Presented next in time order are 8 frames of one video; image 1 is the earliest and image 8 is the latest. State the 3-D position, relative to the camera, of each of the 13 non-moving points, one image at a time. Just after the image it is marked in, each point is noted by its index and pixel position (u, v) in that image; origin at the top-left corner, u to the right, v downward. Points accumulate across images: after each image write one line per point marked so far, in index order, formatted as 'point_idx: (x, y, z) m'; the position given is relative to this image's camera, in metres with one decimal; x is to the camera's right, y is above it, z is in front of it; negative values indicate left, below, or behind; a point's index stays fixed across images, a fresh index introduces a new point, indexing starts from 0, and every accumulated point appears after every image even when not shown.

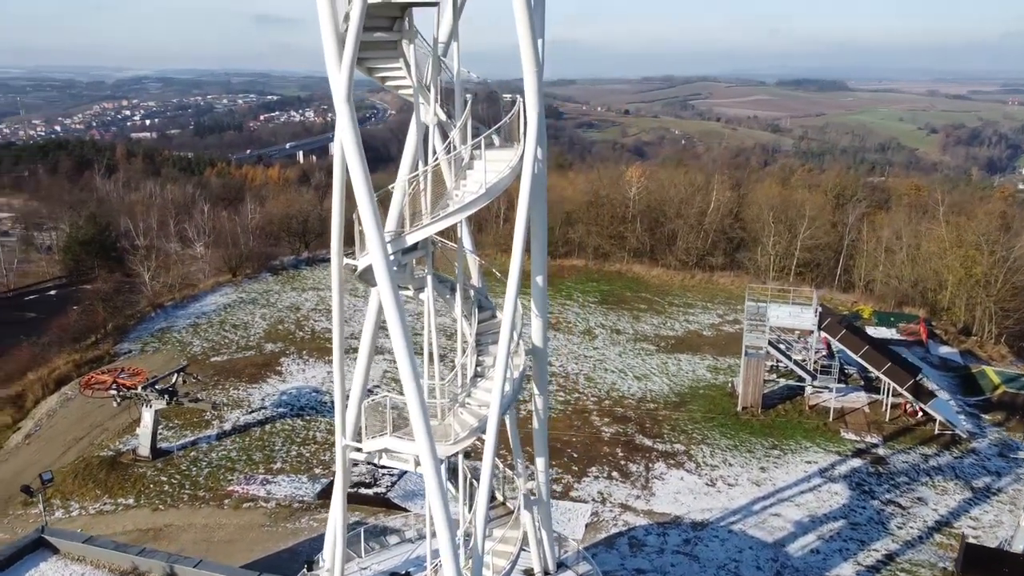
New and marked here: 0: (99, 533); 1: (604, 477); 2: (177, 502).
0: (-7.2, -4.3, +14.1) m
1: (+1.7, -3.6, +15.4) m
2: (-6.3, -4.0, +15.1) m
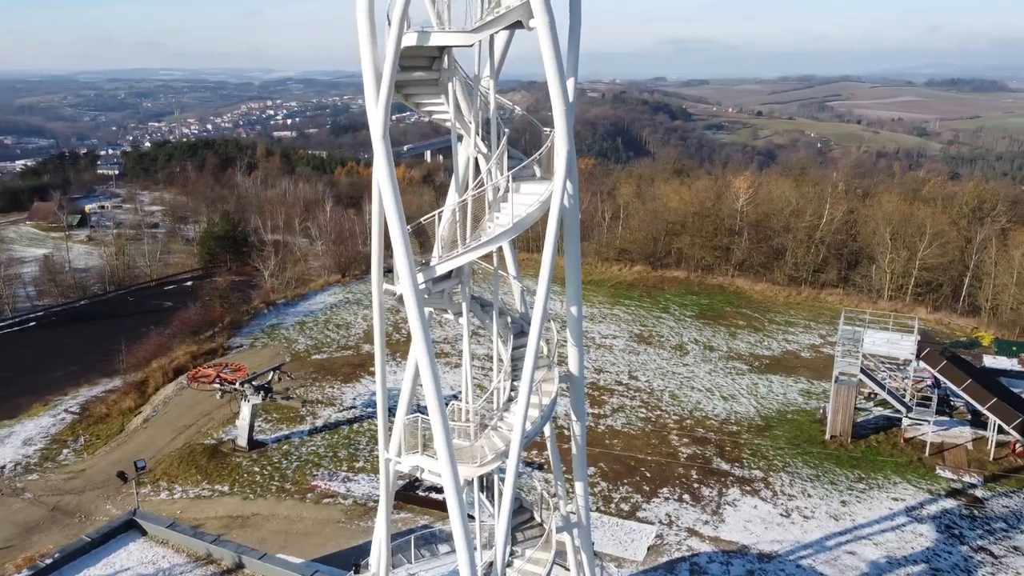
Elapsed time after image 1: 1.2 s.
0: (-6.0, -4.4, +15.3) m
1: (+3.1, -4.0, +15.2) m
2: (-4.9, -4.1, +16.1) m
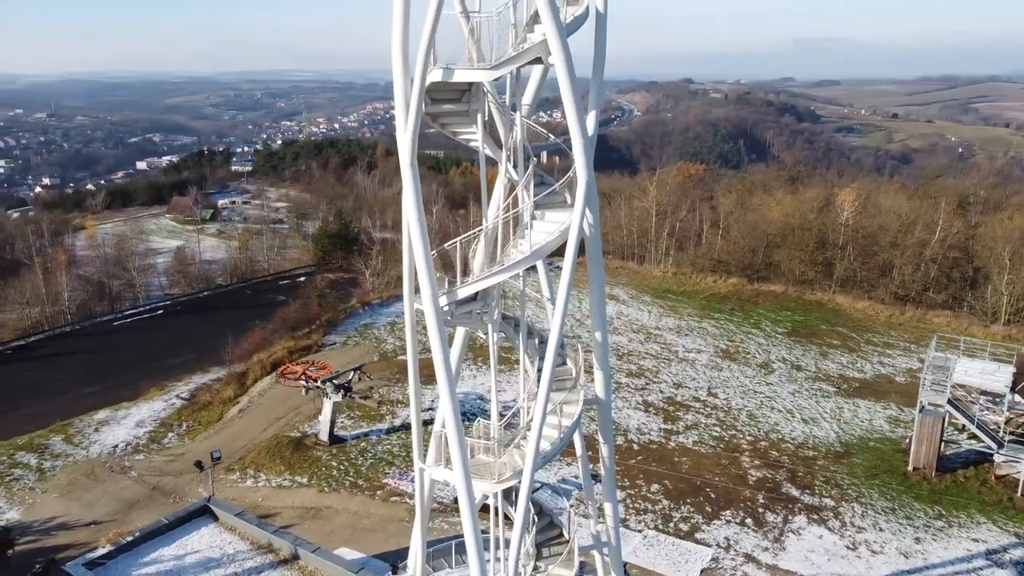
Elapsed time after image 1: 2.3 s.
0: (-4.8, -4.4, +16.2) m
1: (+4.1, -4.3, +14.9) m
2: (-3.6, -4.2, +17.0) m
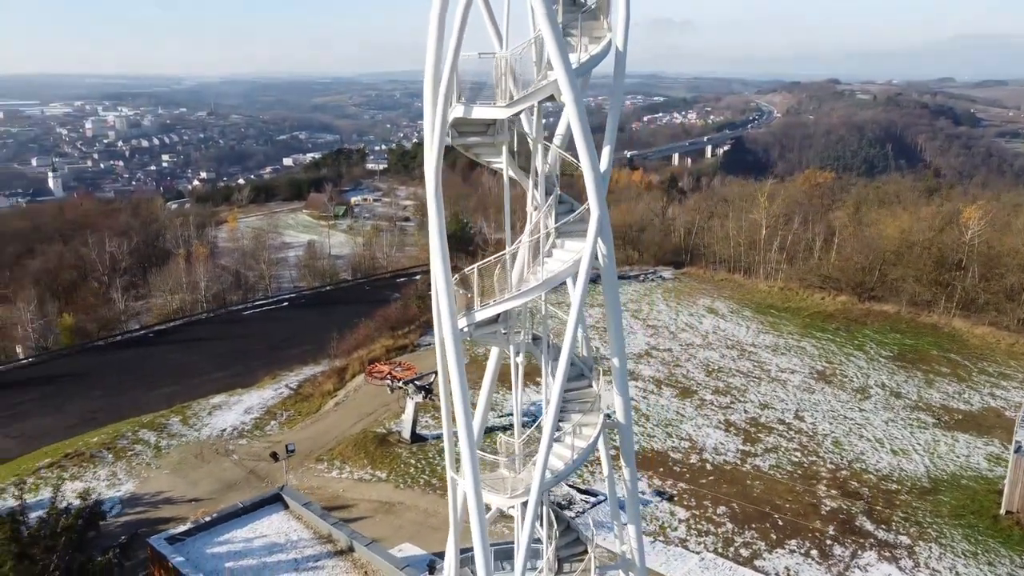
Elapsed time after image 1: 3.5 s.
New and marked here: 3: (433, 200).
0: (-3.4, -4.5, +17.2) m
1: (+5.2, -4.8, +14.6) m
2: (-2.2, -4.3, +17.8) m
3: (-0.8, +0.9, +7.9) m
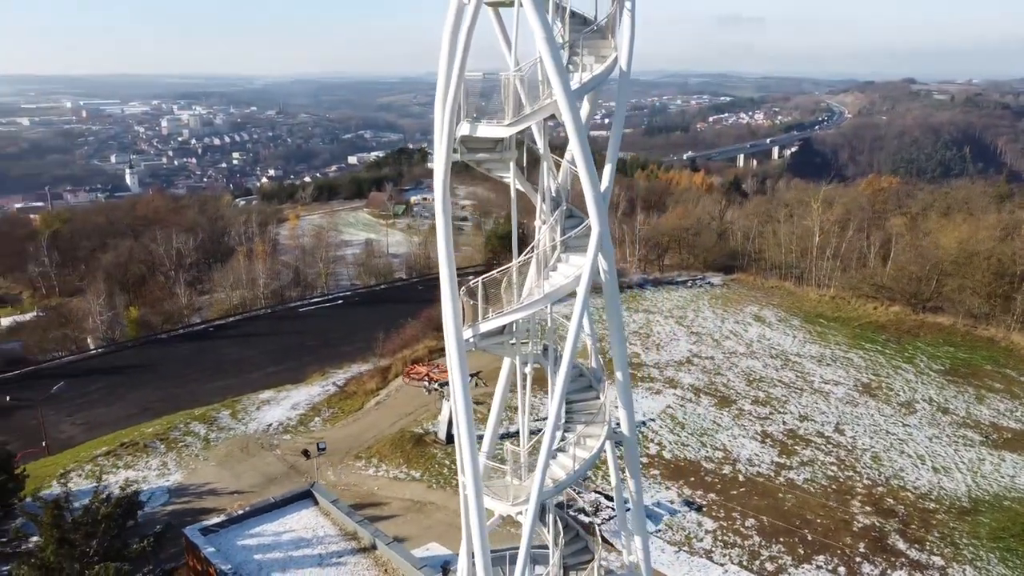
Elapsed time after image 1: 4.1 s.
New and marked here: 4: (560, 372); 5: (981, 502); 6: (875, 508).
0: (-2.8, -4.6, +17.7) m
1: (+5.6, -5.0, +14.4) m
2: (-1.5, -4.4, +18.1) m
3: (-0.7, +0.7, +8.2) m
4: (+0.5, -0.8, +8.0) m
5: (+9.7, -4.4, +16.6) m
6: (+7.4, -4.5, +16.4) m
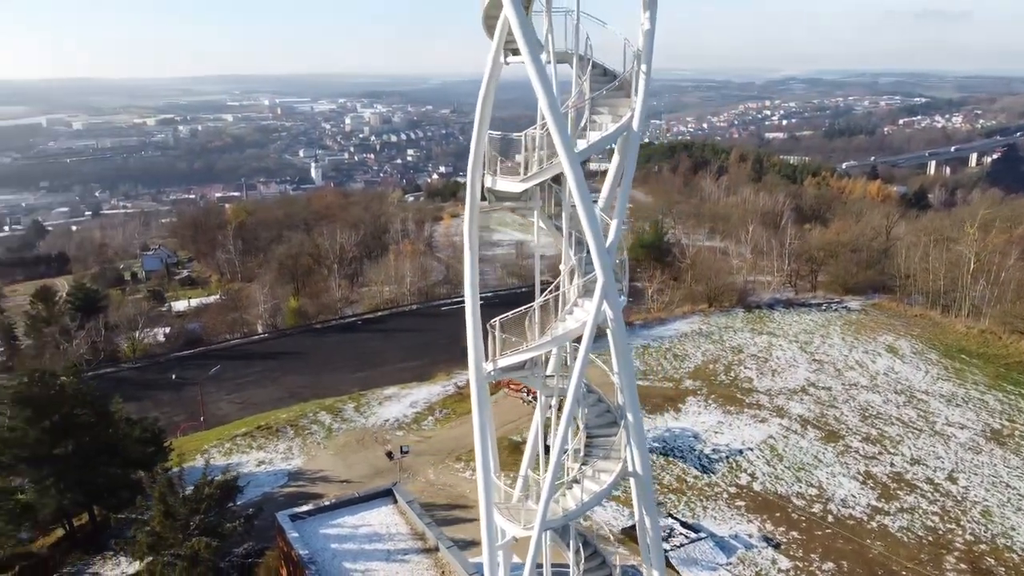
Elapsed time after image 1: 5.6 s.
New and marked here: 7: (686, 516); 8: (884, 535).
0: (-0.9, -4.9, +18.7) m
1: (+6.6, -5.8, +13.8) m
2: (+0.5, -4.8, +18.9) m
3: (-0.5, +0.3, +9.0) m
4: (+0.6, -1.3, +8.6) m
5: (+11.1, -5.4, +15.2) m
6: (+8.8, -5.3, +15.5) m
7: (+3.8, -4.9, +17.4) m
8: (+7.7, -5.1, +16.7) m
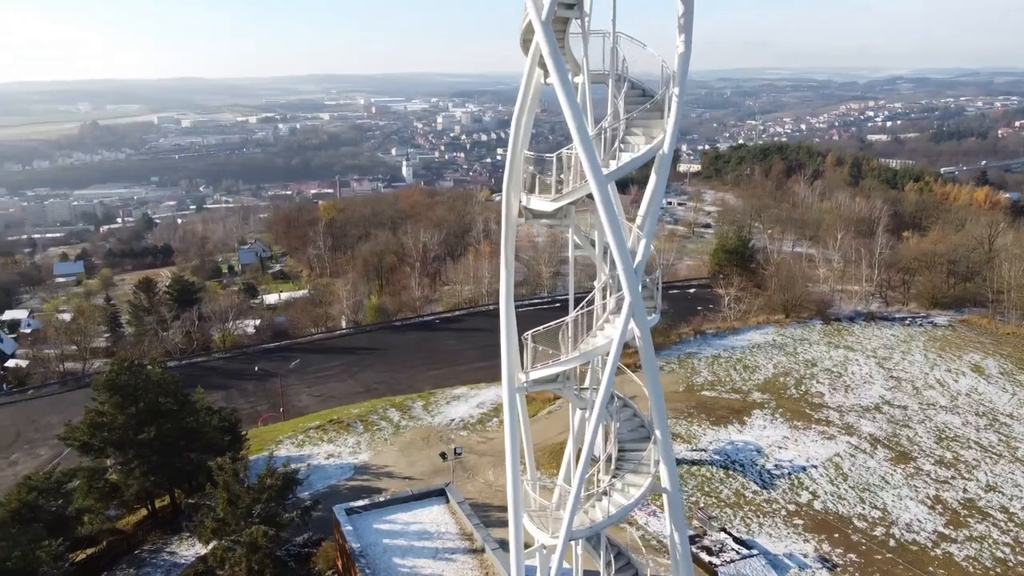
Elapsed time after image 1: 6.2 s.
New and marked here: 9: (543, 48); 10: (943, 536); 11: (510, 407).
0: (+0.4, -5.1, +19.0) m
1: (+7.3, -6.1, +13.4) m
2: (+1.8, -5.0, +19.0) m
3: (-0.1, +0.2, +9.3) m
4: (+0.9, -1.5, +8.8) m
5: (+11.9, -5.8, +14.2) m
6: (+9.7, -5.8, +14.8) m
7: (+4.9, -5.2, +17.2) m
8: (+8.7, -5.5, +16.1) m
9: (+0.3, +2.4, +8.0) m
10: (+9.1, -5.3, +17.1) m
11: (0.0, -1.4, +9.4) m
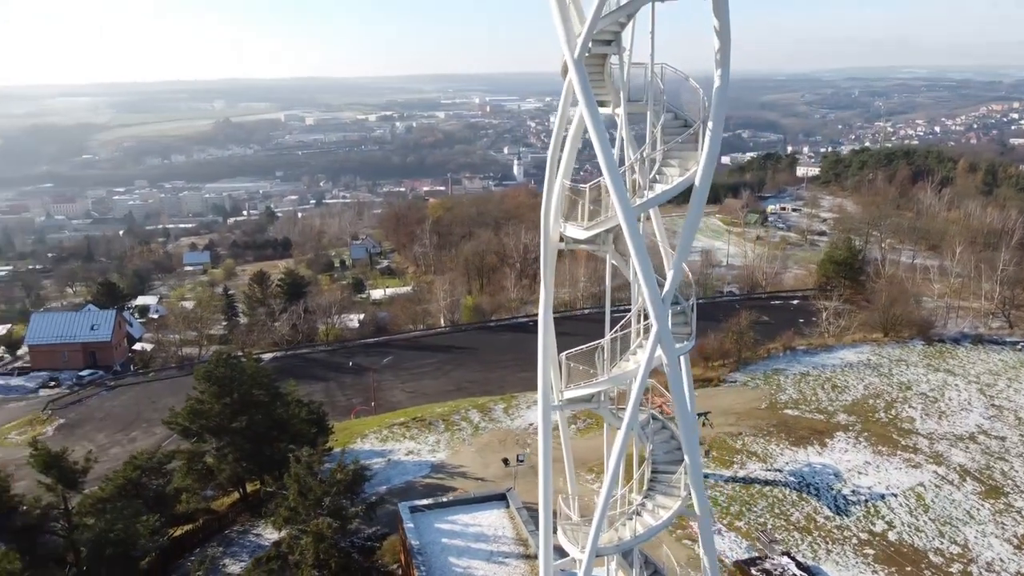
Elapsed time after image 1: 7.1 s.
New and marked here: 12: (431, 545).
0: (+1.9, -5.4, +19.3) m
1: (+8.1, -6.7, +12.8) m
2: (+3.3, -5.4, +19.1) m
3: (+0.4, -0.1, +9.7) m
4: (+1.2, -1.8, +9.1) m
5: (+12.7, -6.5, +13.0) m
6: (+10.5, -6.4, +13.8) m
7: (+6.2, -5.6, +16.9) m
8: (+9.8, -6.1, +15.3) m
9: (+0.7, +2.1, +8.3) m
10: (+10.4, -5.9, +16.2) m
11: (+0.4, -1.7, +9.8) m
12: (-1.5, -4.7, +14.8) m
